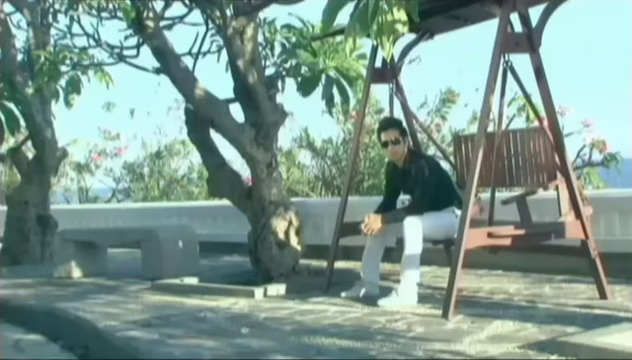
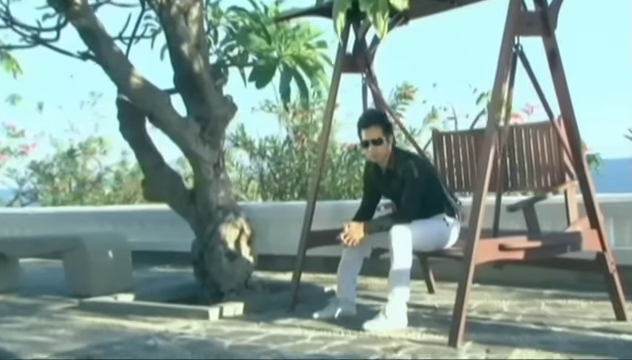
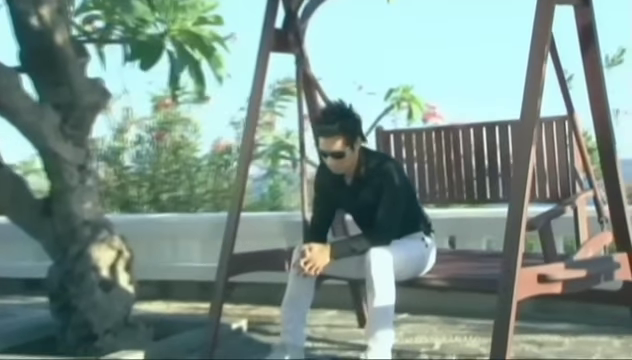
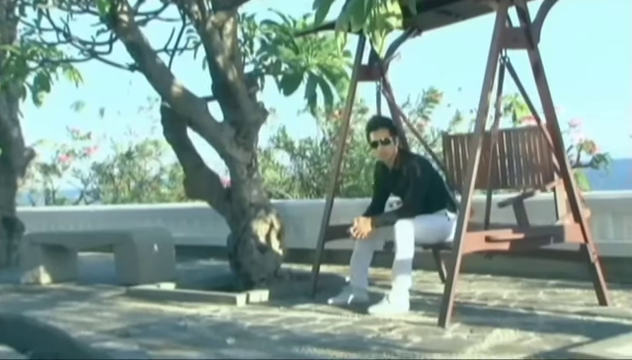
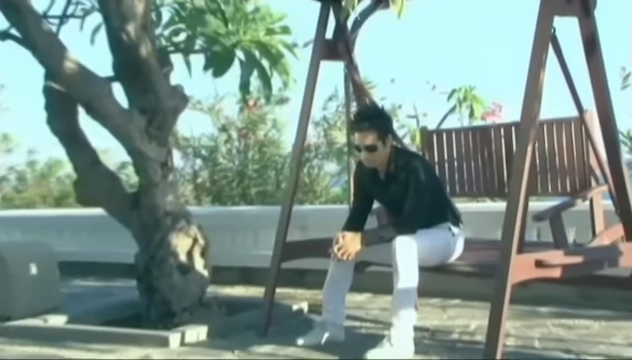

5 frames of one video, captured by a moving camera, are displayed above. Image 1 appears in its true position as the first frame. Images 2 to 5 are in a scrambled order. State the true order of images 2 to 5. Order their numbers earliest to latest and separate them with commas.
4, 2, 5, 3
